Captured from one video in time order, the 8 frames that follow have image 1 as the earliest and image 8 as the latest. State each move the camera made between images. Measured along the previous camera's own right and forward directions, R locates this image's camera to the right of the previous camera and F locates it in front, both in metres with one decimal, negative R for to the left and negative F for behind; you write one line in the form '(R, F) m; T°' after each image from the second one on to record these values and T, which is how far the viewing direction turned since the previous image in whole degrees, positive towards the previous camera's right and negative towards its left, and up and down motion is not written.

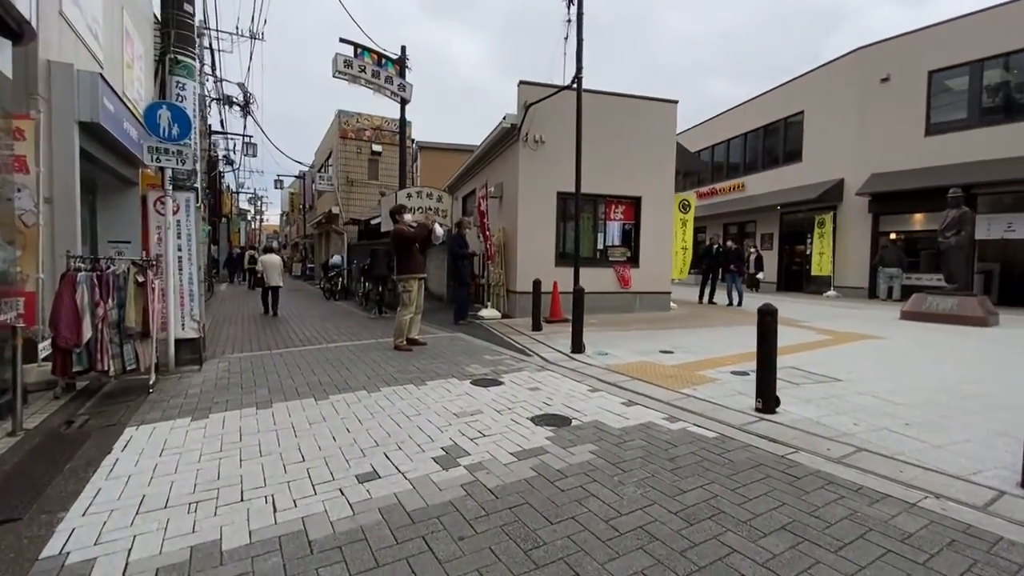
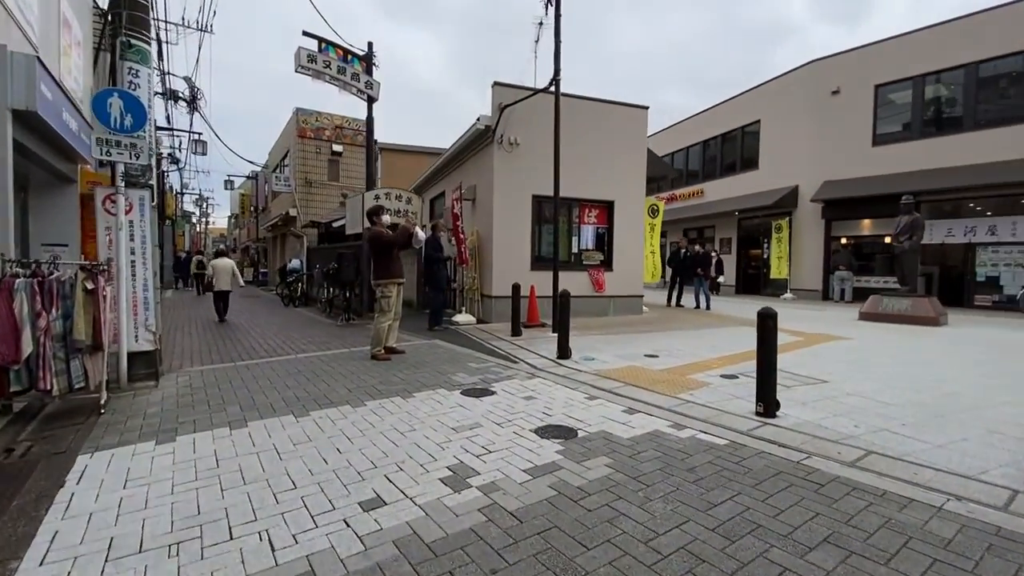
(-0.4, +0.2) m; +5°
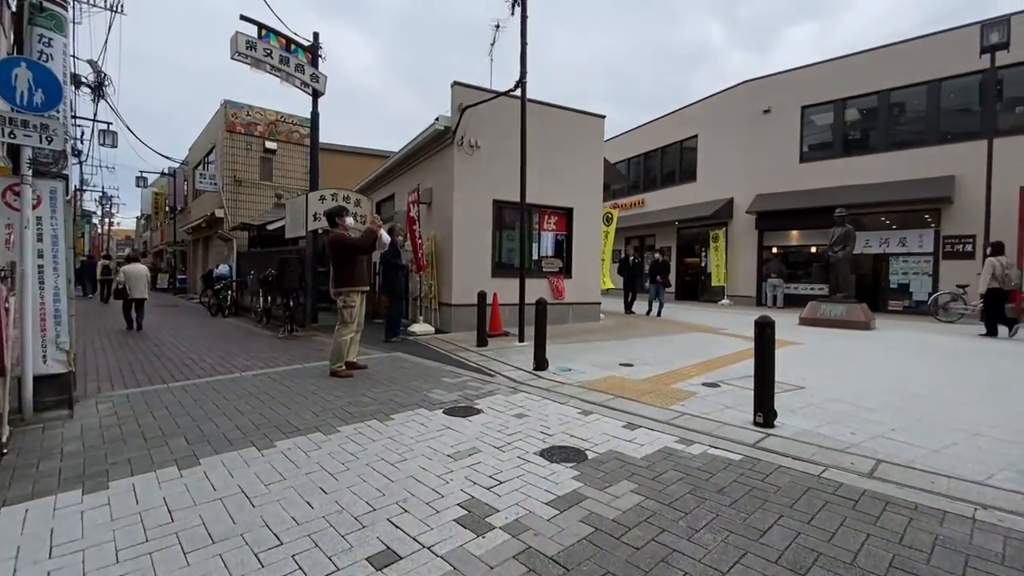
(-0.5, +0.4) m; +8°
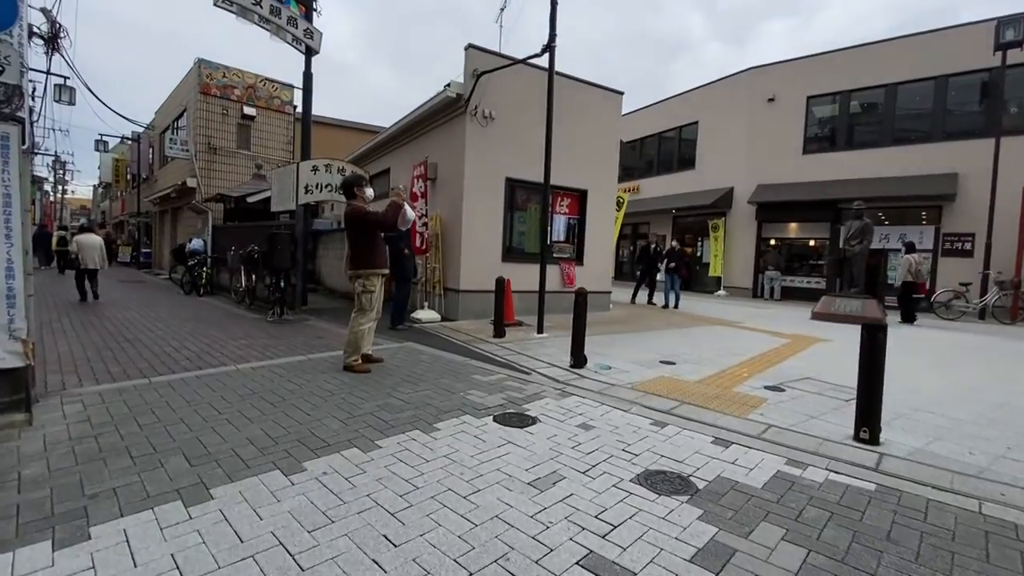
(-0.8, +0.8) m; +3°
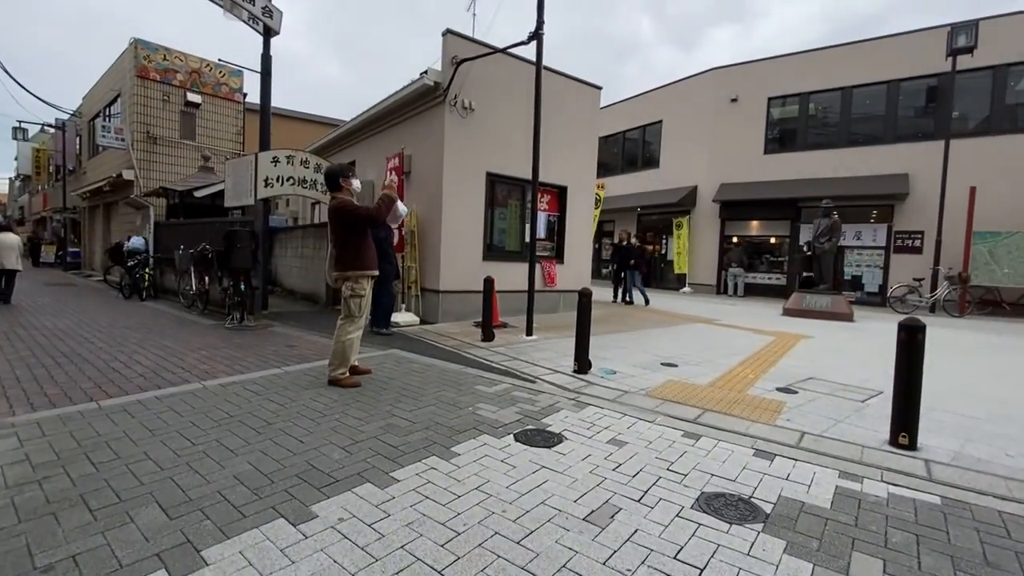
(-0.5, +0.4) m; +5°
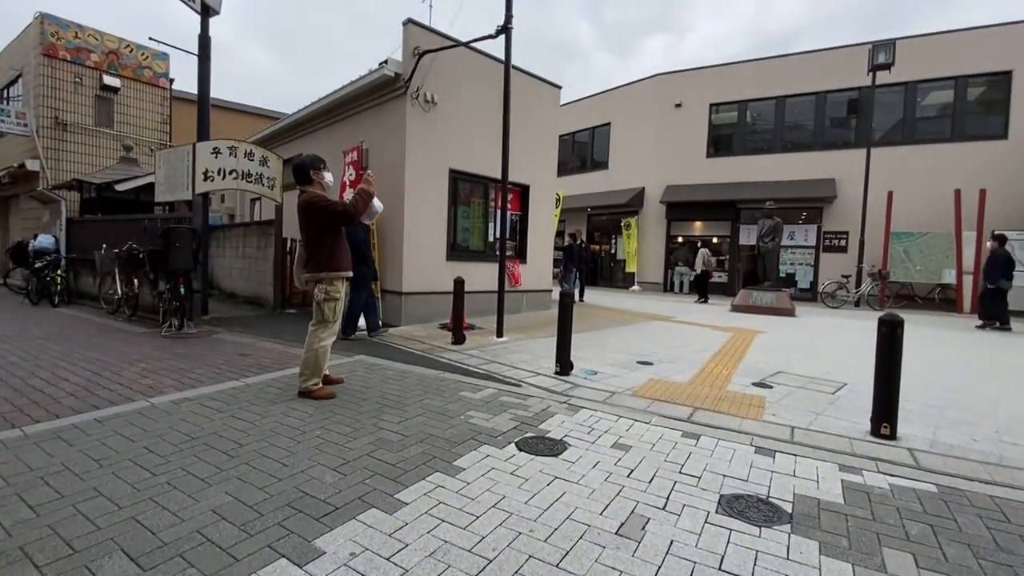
(-0.4, +0.2) m; +7°
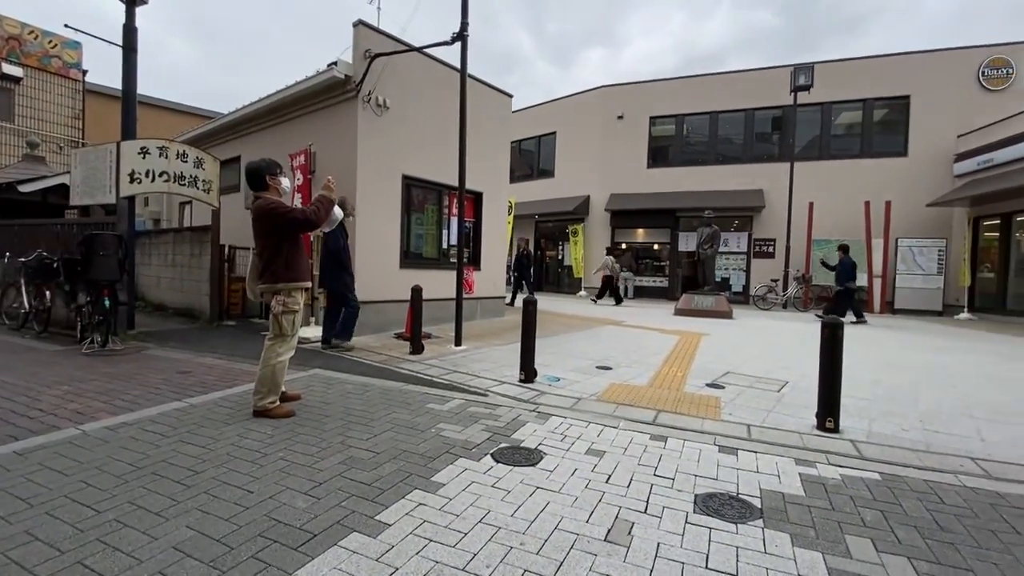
(-0.2, 0.0) m; +7°
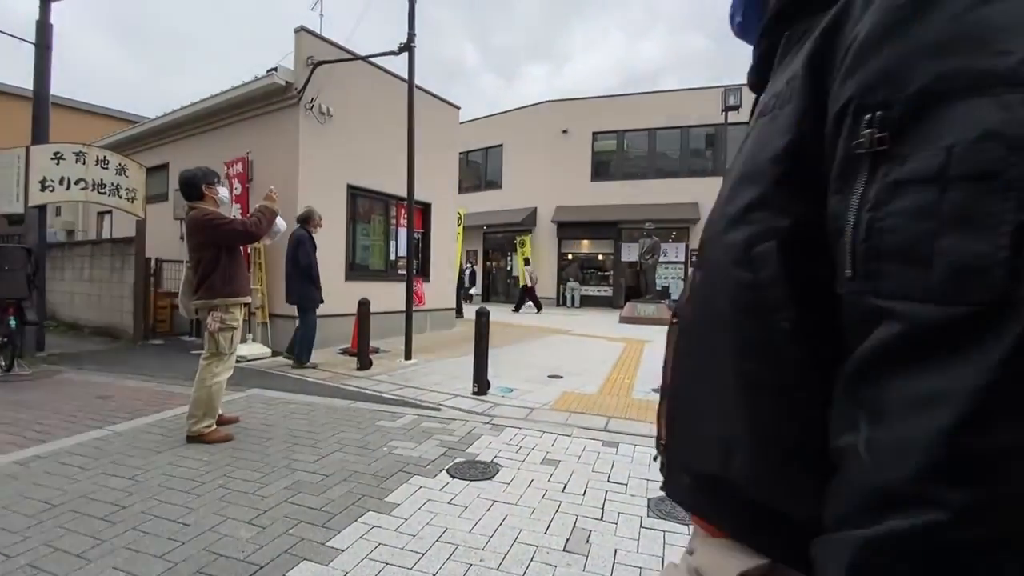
(0.0, 0.0) m; +6°
